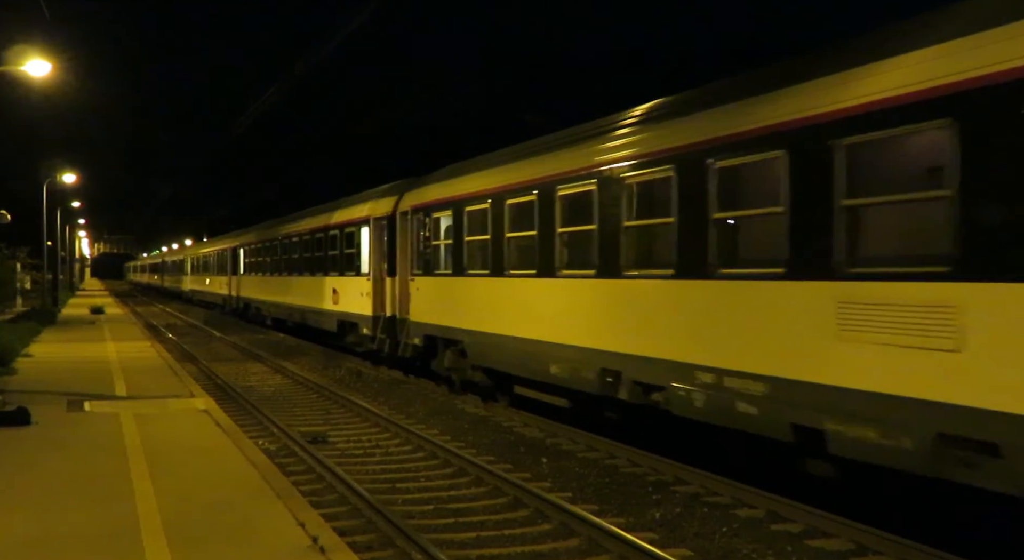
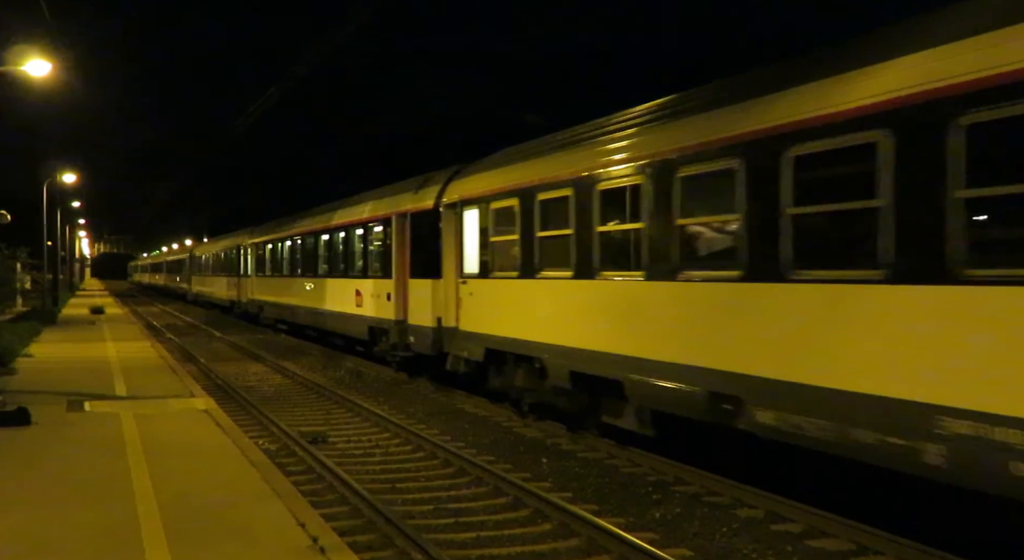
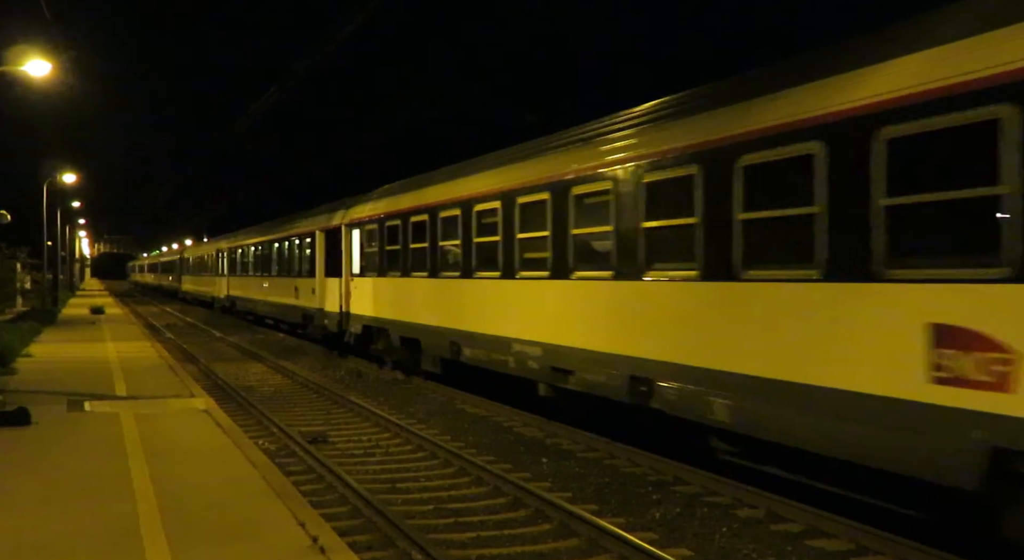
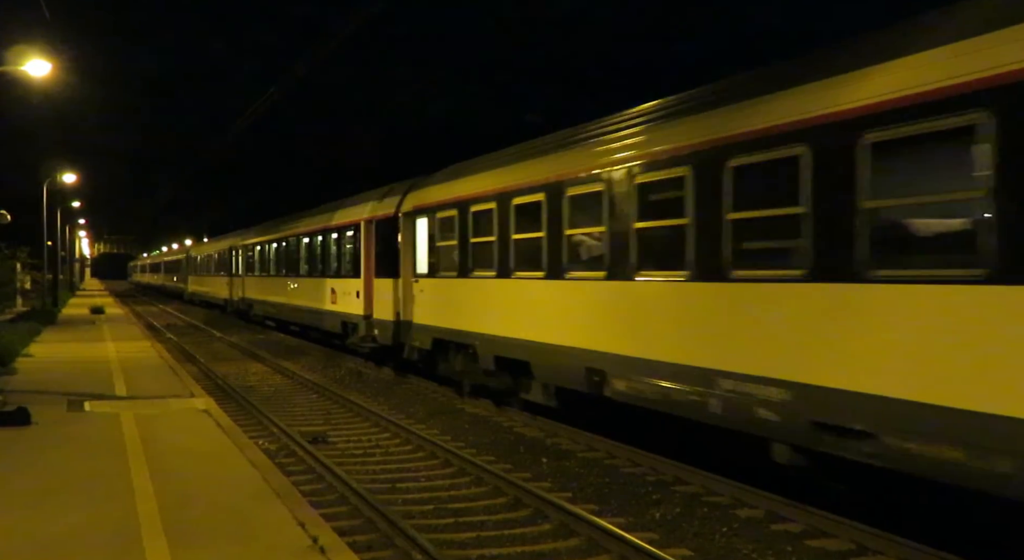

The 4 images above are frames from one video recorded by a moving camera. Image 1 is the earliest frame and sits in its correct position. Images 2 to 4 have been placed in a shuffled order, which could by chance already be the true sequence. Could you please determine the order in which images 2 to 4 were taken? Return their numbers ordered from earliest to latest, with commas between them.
3, 4, 2
